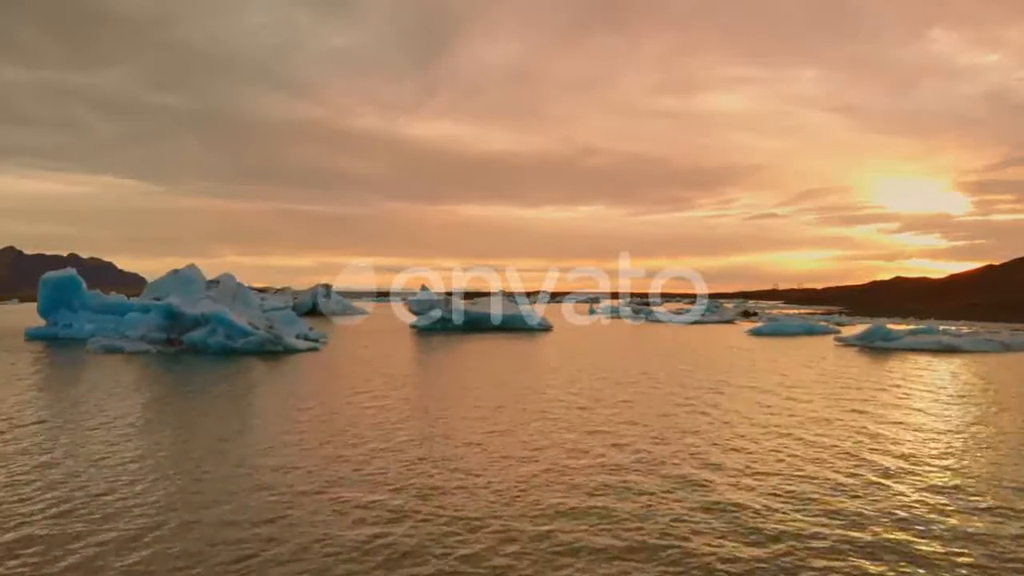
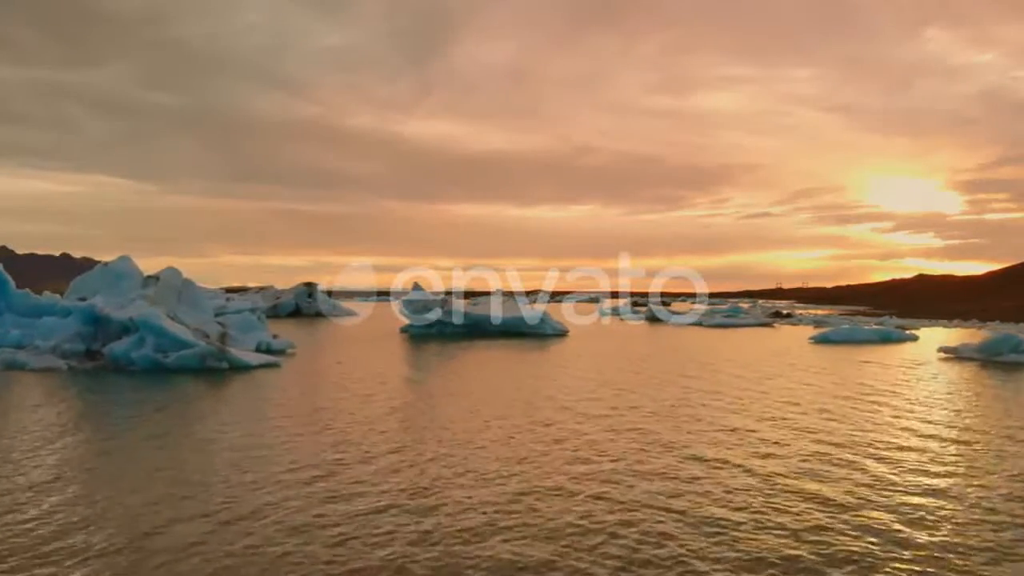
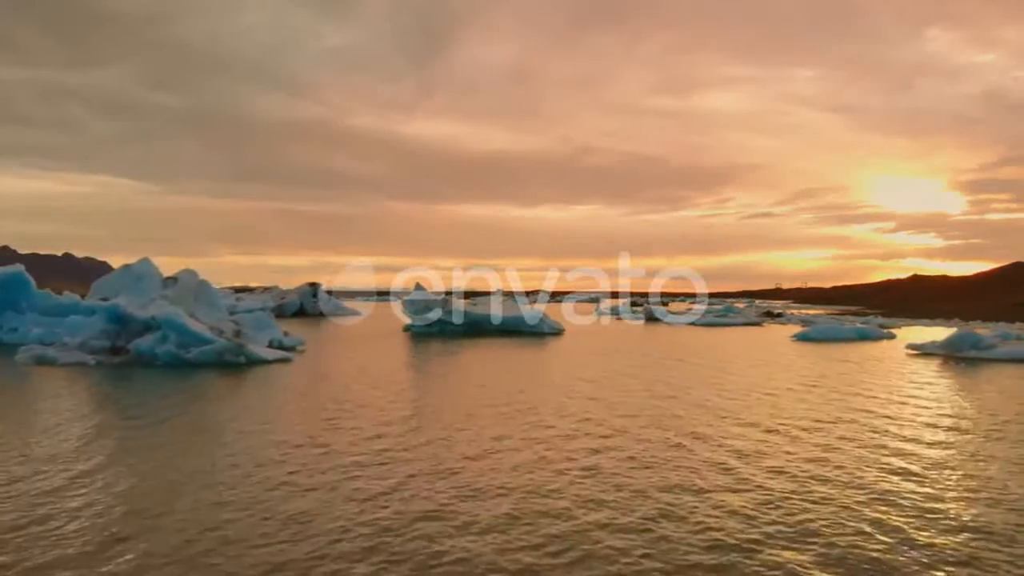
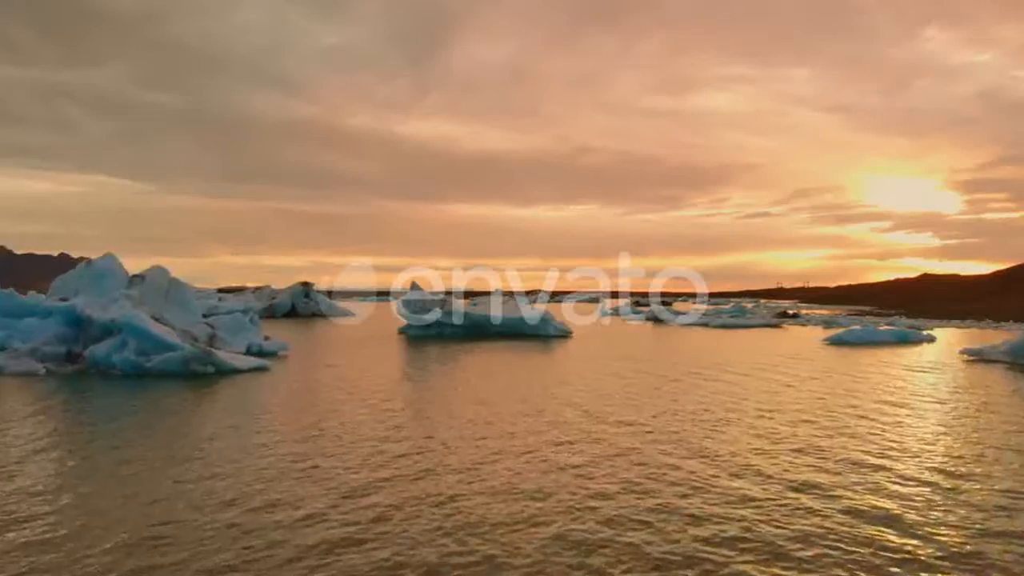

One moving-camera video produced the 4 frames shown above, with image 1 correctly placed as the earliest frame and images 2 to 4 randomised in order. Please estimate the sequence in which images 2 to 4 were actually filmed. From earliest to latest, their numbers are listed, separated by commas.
3, 2, 4
